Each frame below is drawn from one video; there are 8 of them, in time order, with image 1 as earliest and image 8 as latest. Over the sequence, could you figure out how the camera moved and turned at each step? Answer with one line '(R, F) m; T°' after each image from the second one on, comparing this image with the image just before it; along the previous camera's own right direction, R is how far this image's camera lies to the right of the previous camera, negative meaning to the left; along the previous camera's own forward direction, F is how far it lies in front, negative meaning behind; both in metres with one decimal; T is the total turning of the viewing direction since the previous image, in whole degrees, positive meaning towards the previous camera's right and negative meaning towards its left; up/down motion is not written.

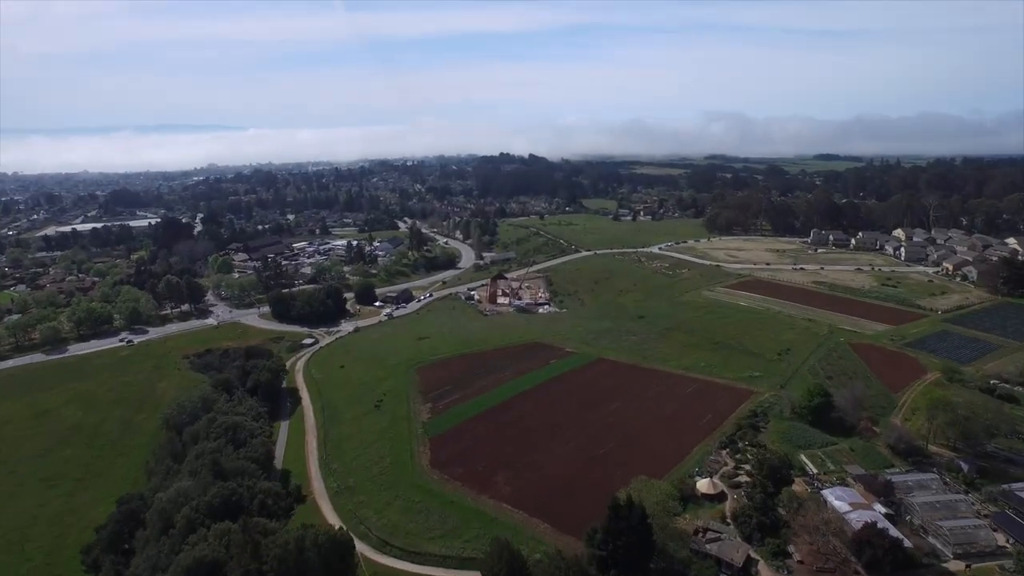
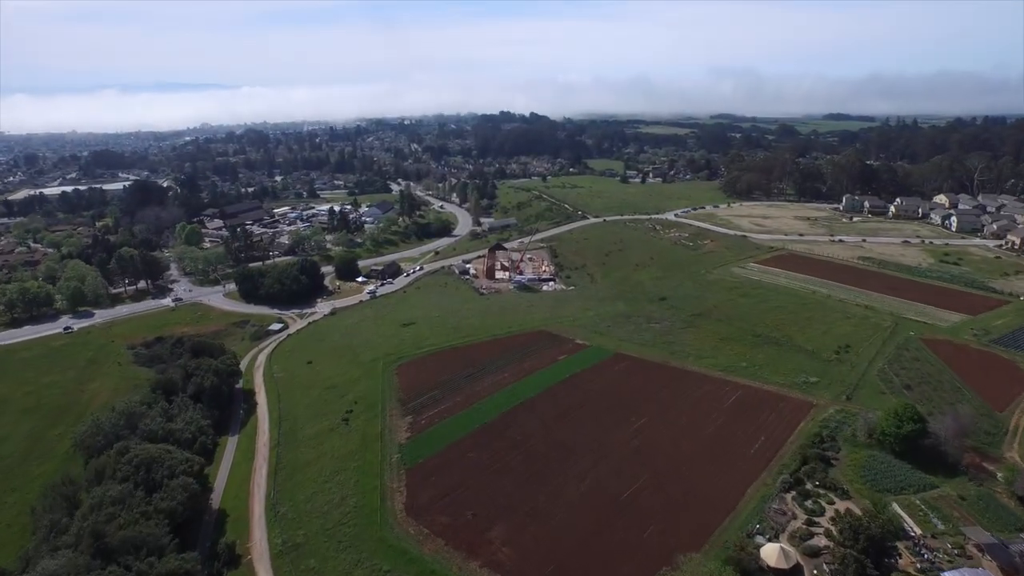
(0.0, +14.0) m; 0°
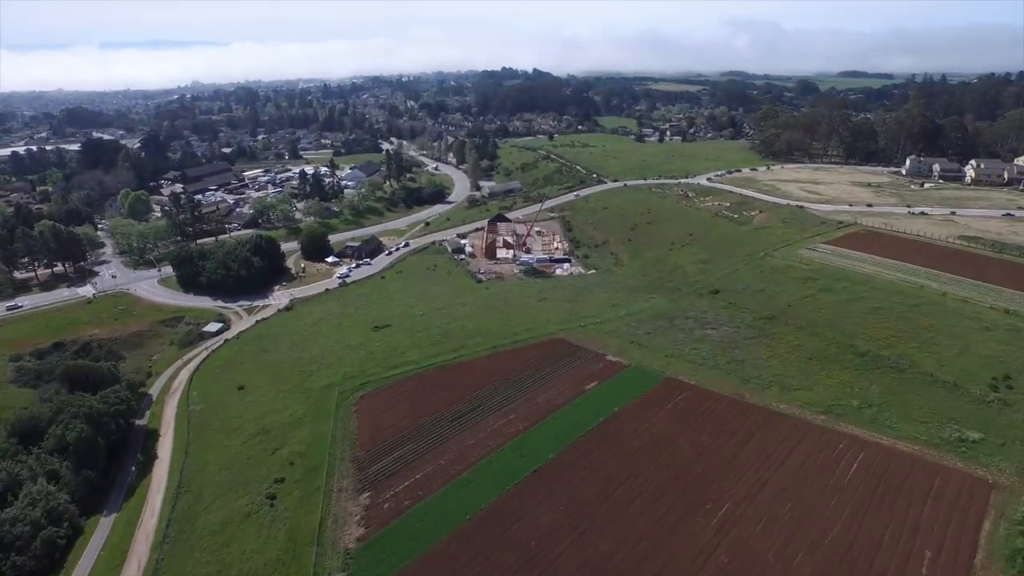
(-0.5, +20.1) m; 0°
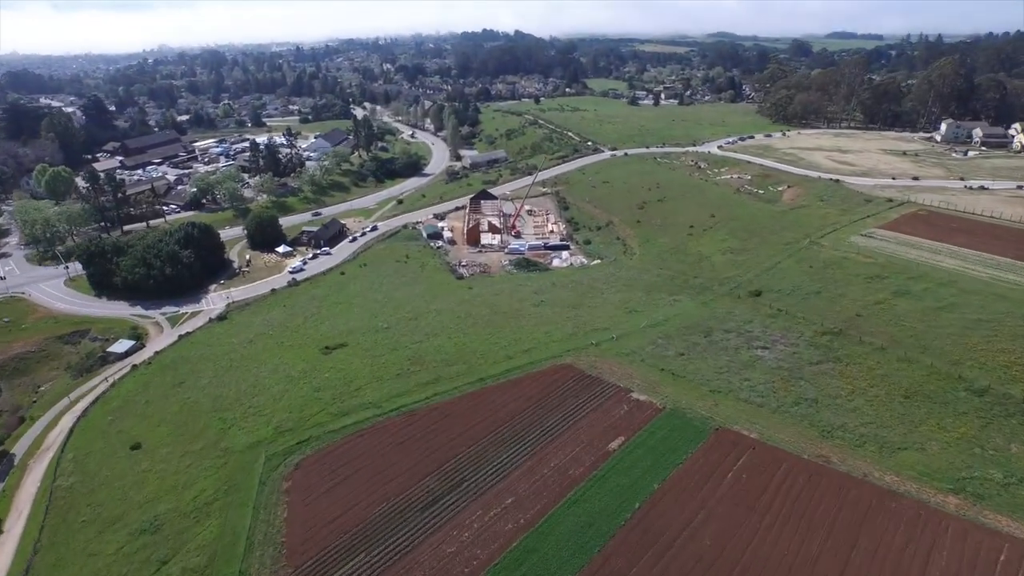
(-0.5, +14.4) m; +1°
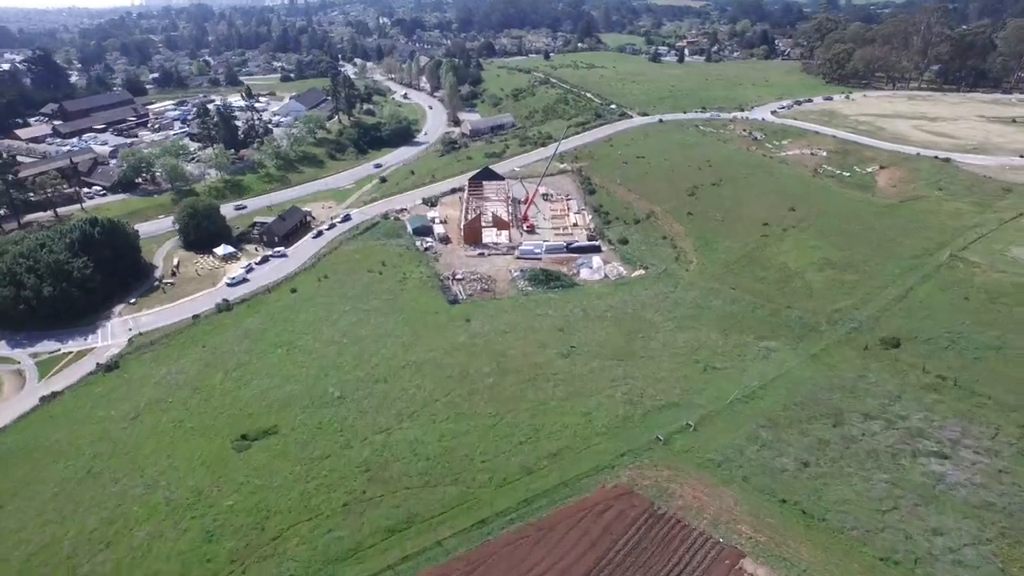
(-0.8, +18.5) m; 0°
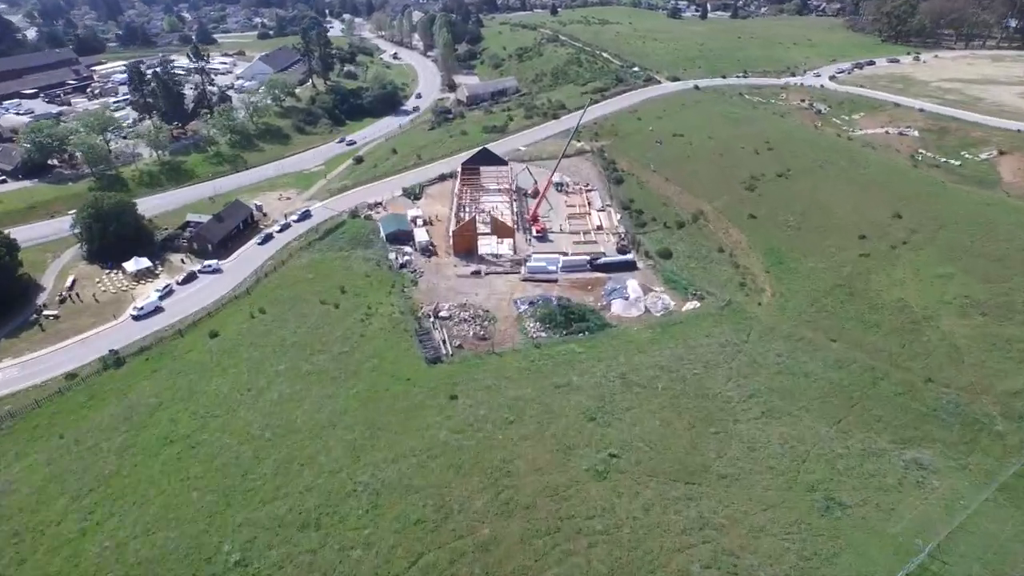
(-0.3, +14.7) m; 0°
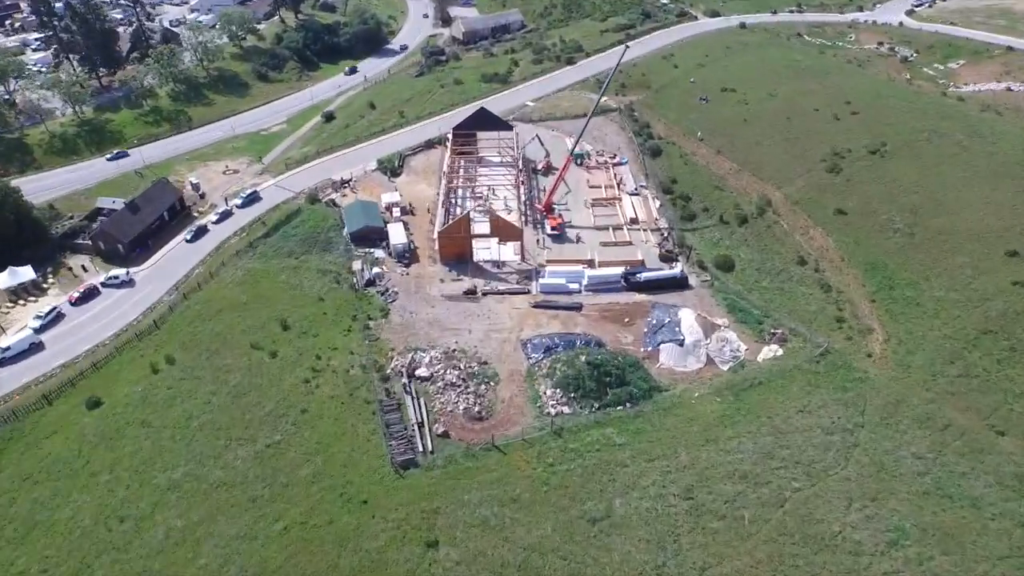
(-0.3, +11.8) m; 0°
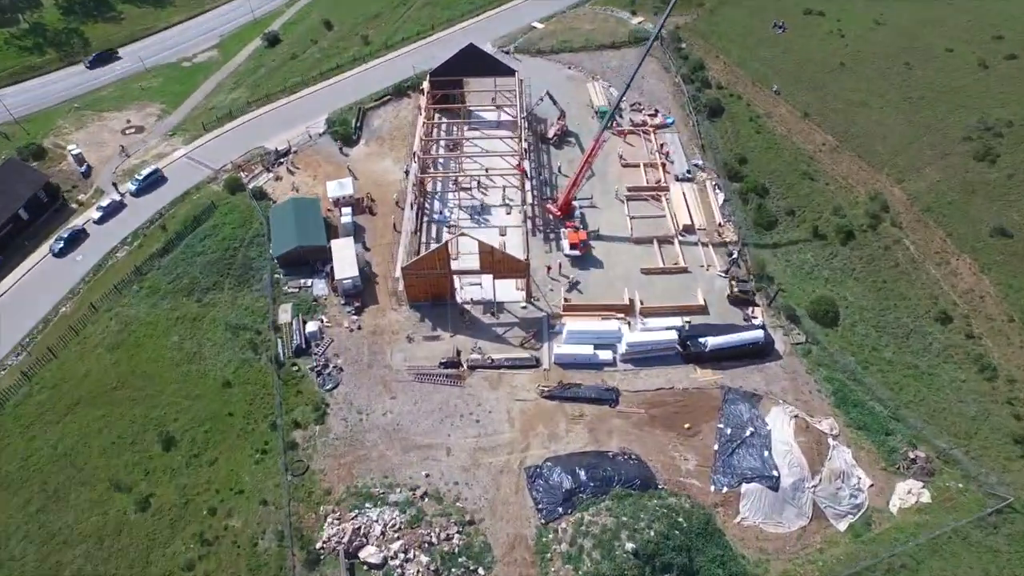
(0.0, +11.5) m; 0°
